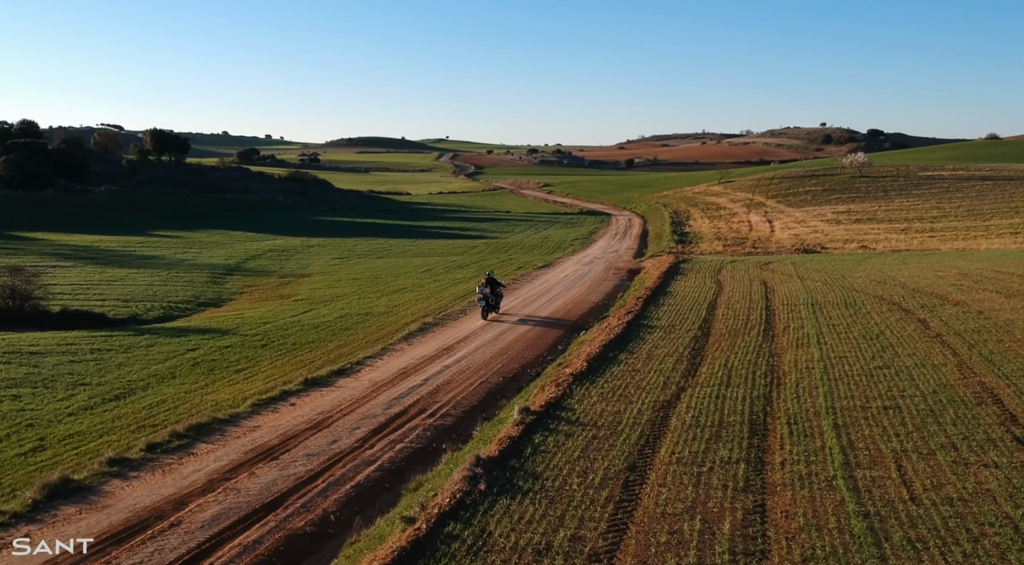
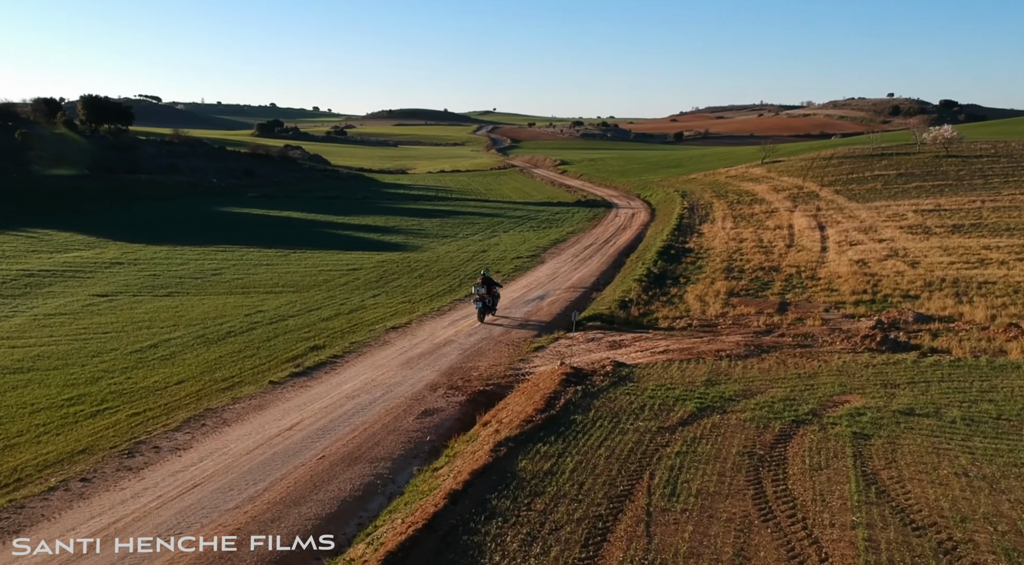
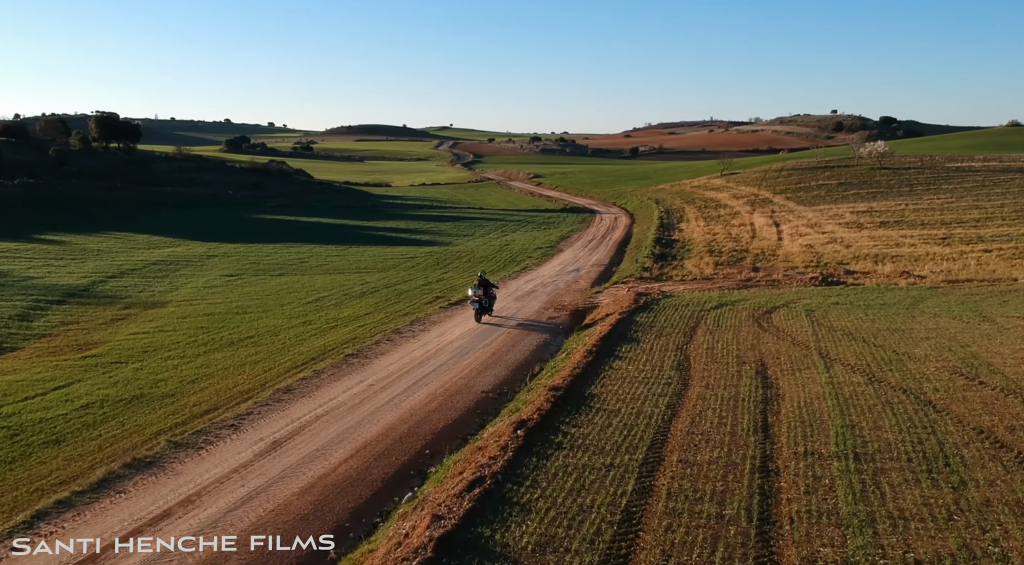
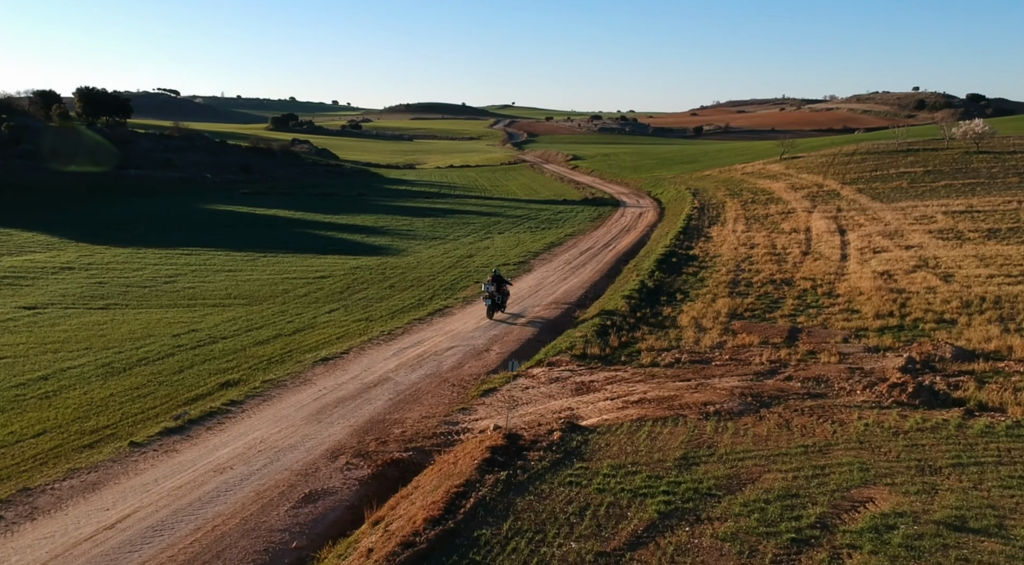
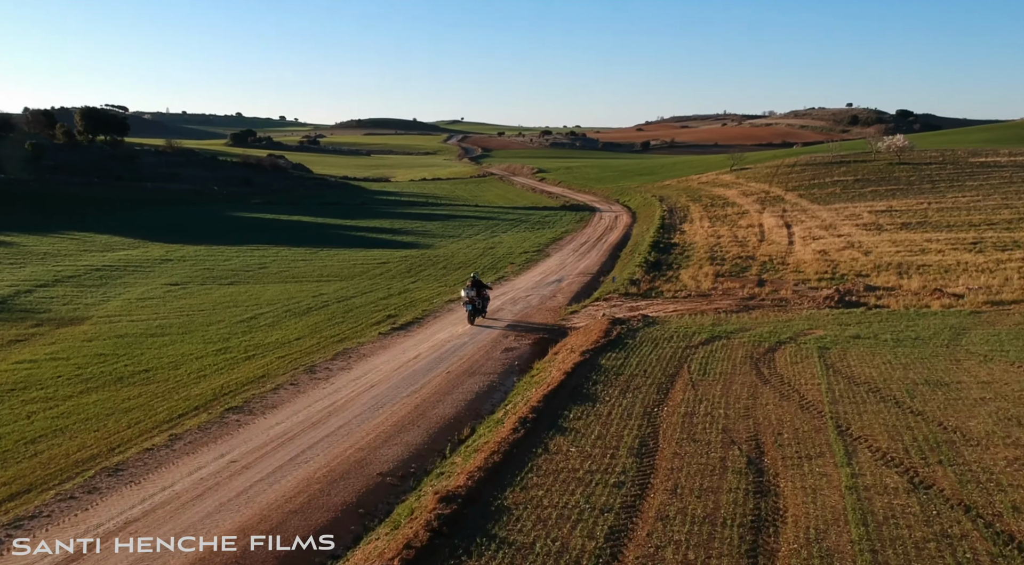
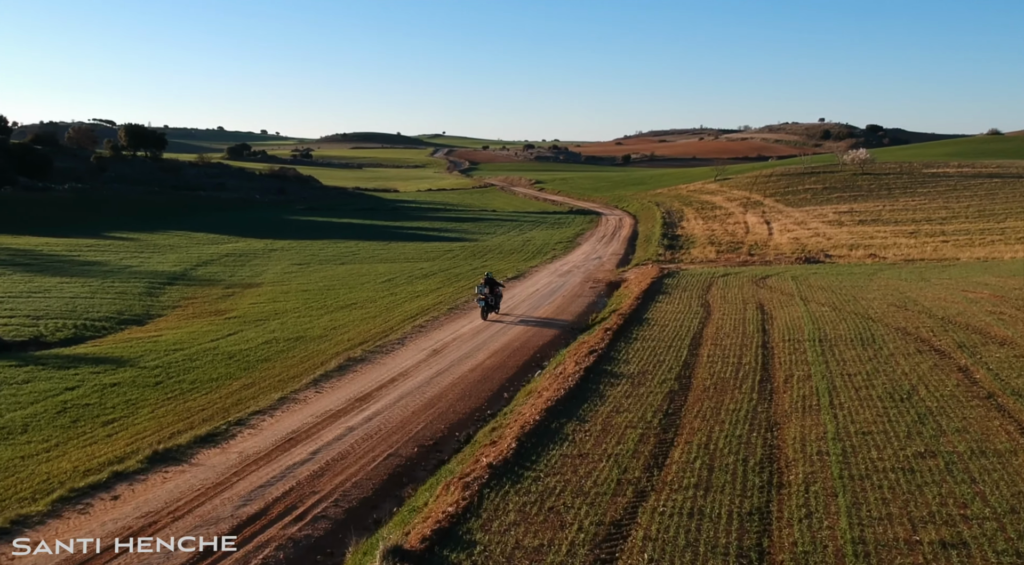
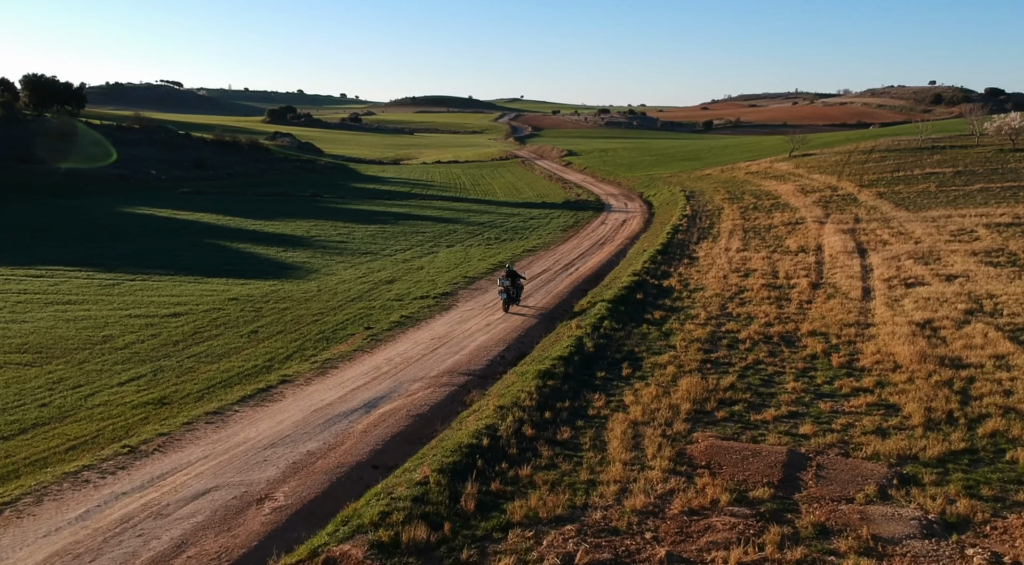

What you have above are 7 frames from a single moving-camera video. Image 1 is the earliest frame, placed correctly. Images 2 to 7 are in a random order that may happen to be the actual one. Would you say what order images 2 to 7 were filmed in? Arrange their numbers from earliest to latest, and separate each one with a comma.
6, 3, 5, 2, 4, 7
